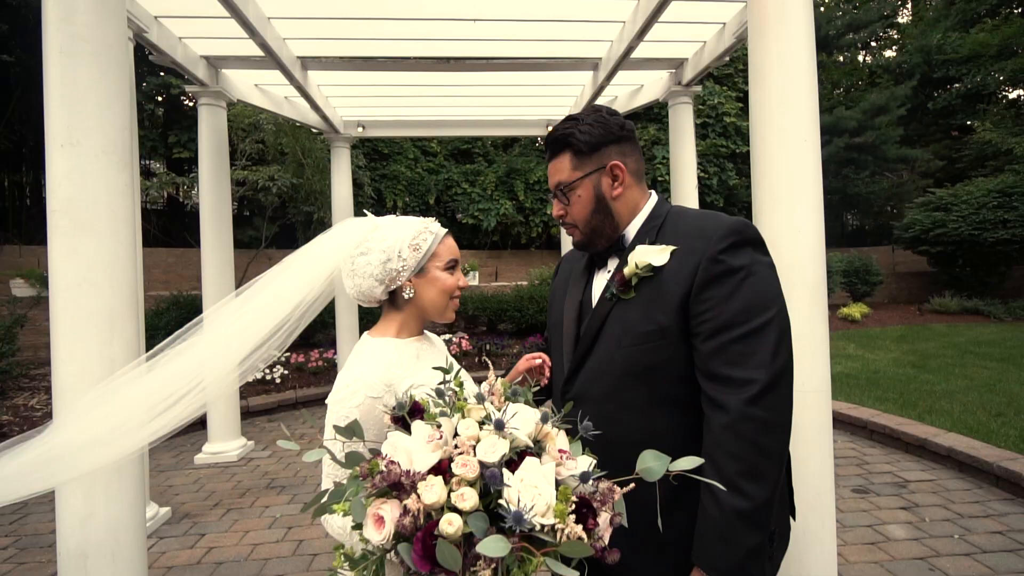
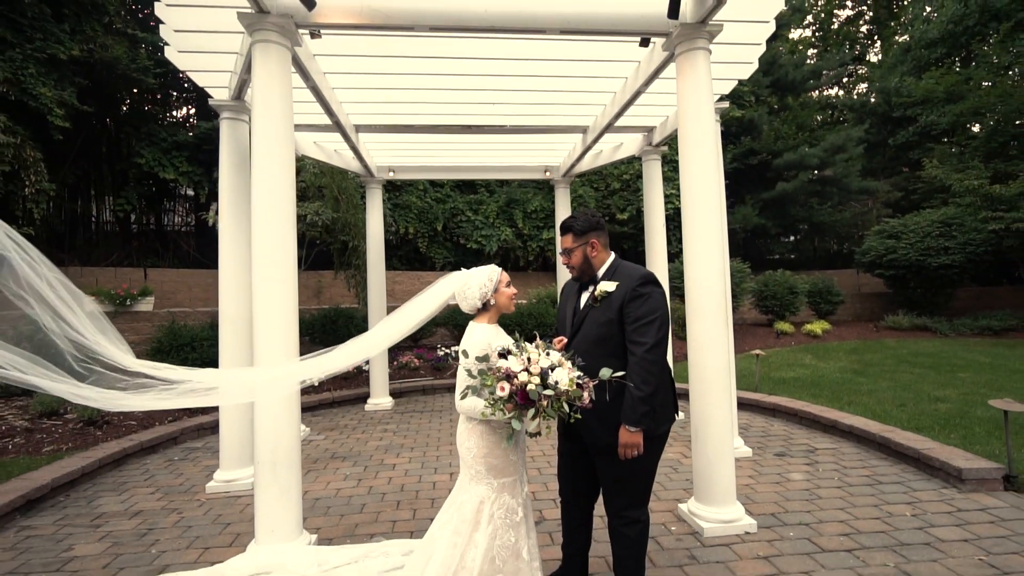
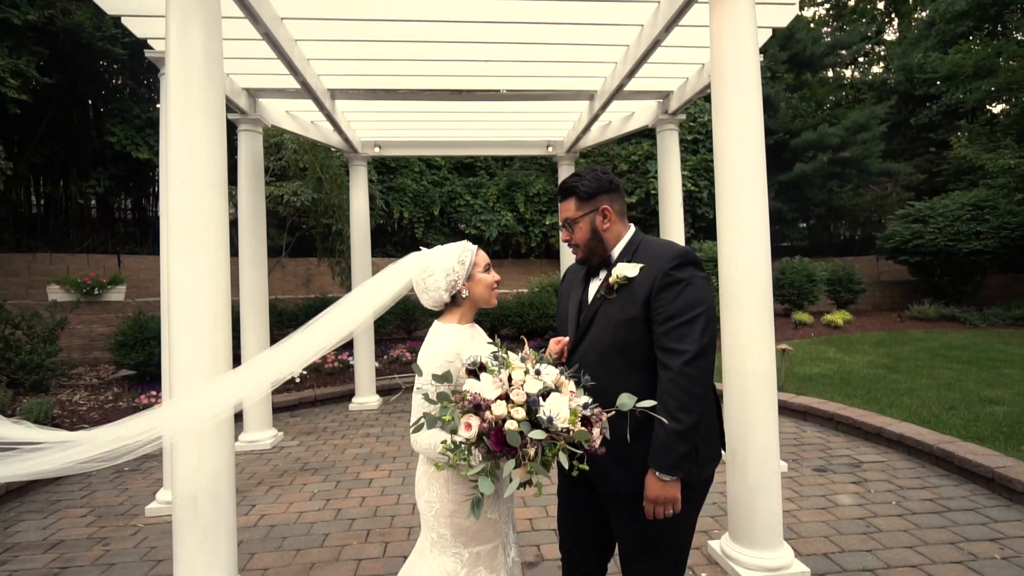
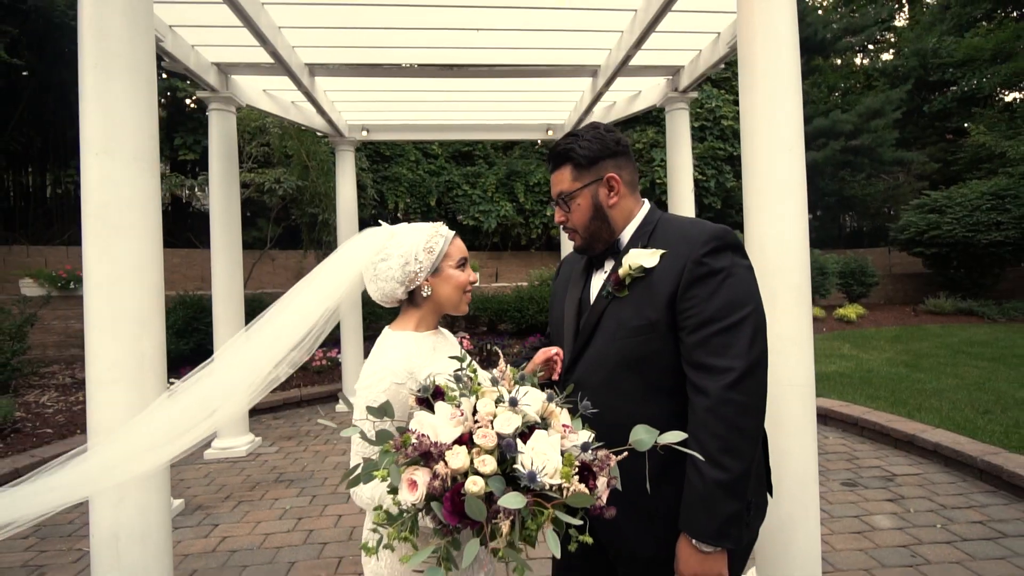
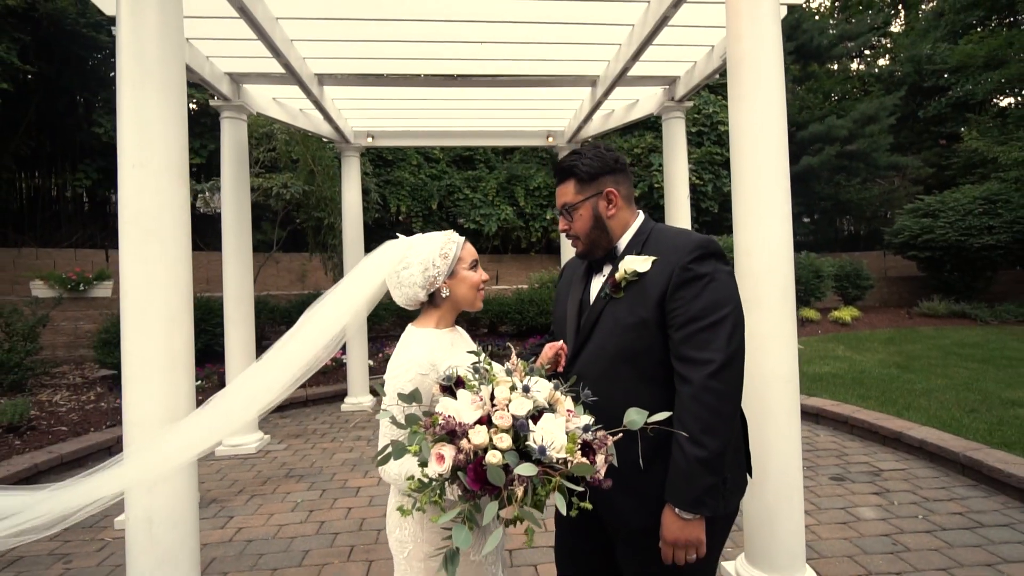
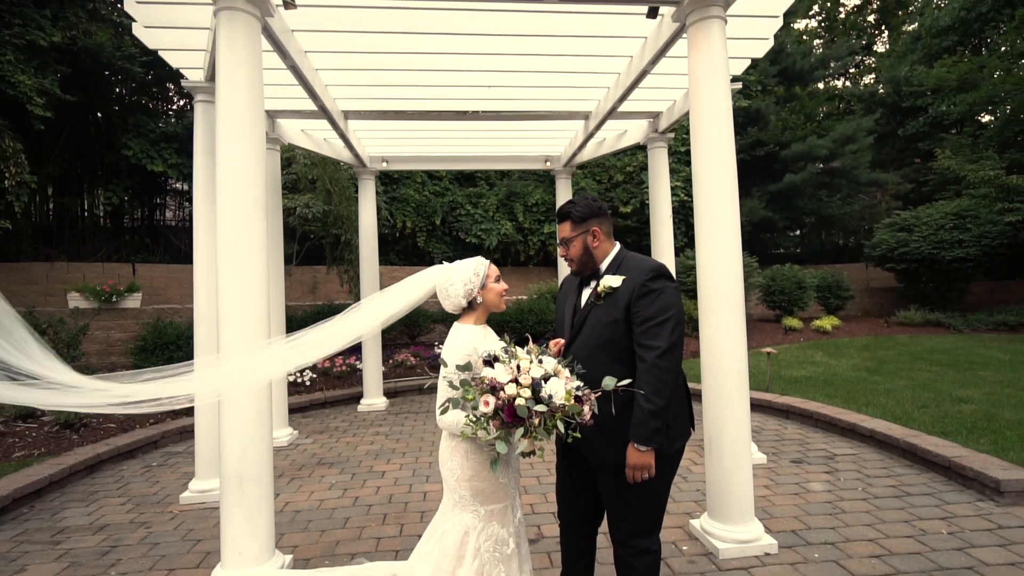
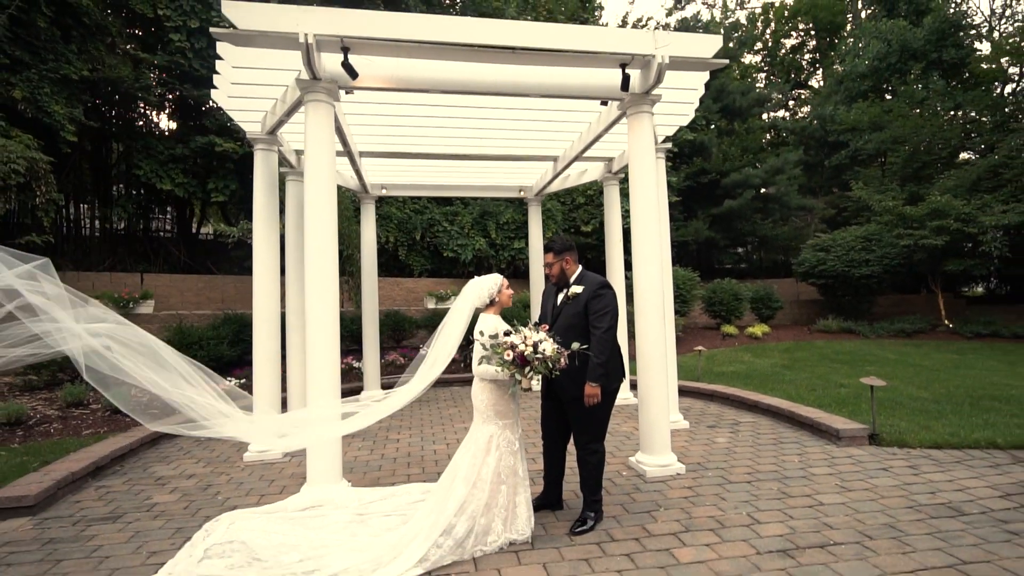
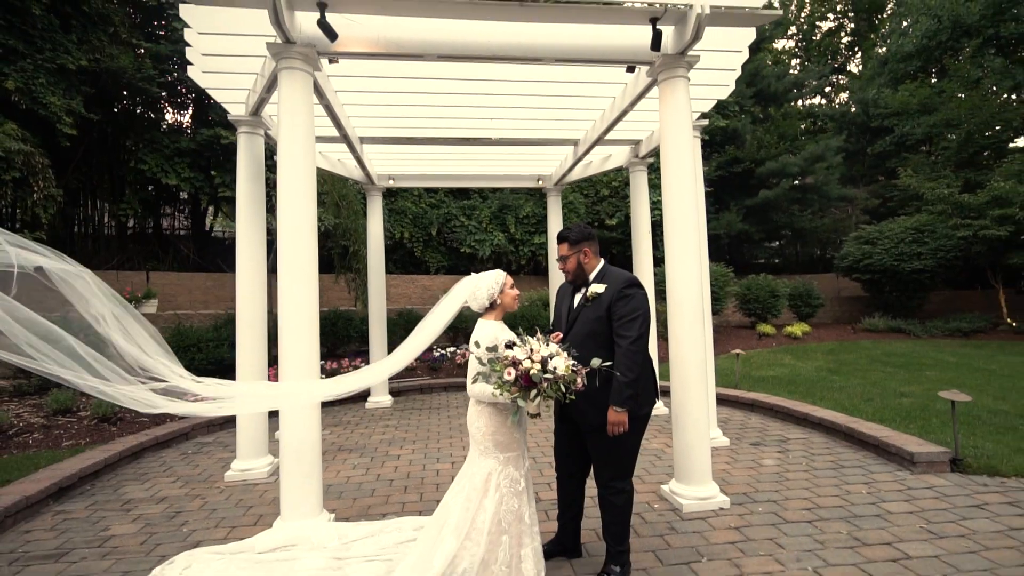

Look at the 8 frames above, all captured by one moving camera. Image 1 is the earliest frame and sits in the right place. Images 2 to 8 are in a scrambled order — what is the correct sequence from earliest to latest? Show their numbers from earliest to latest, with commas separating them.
4, 5, 3, 6, 2, 8, 7
